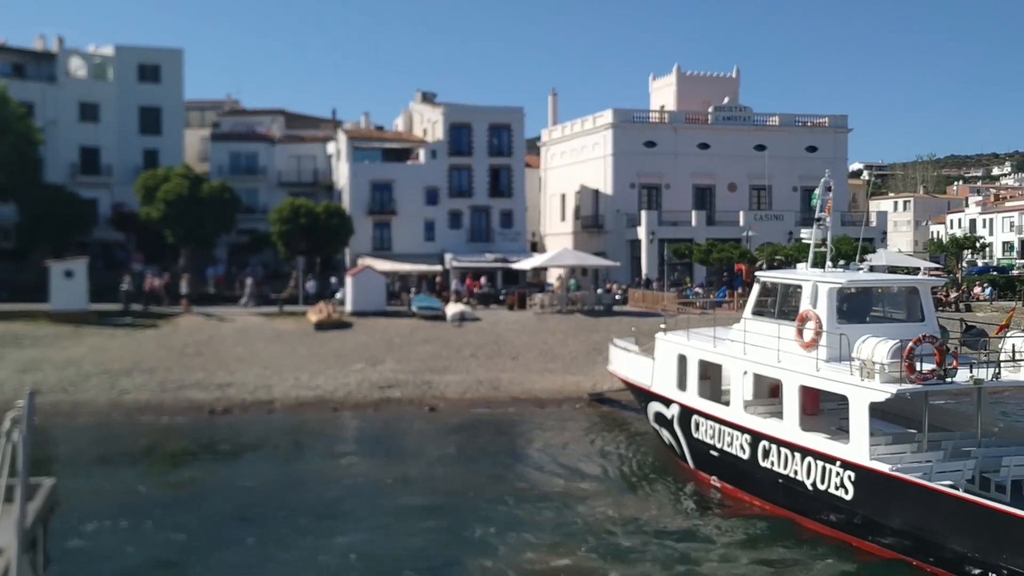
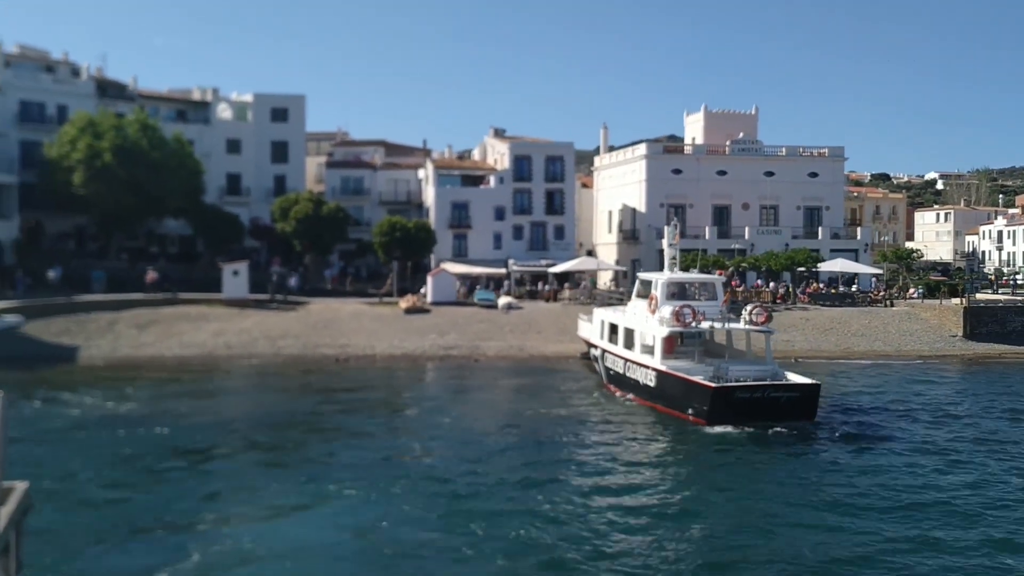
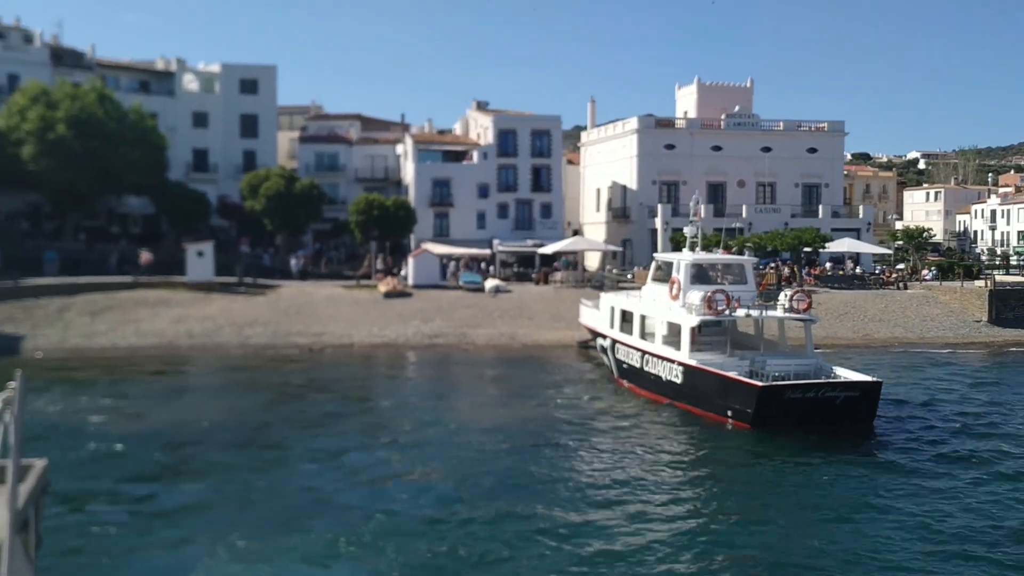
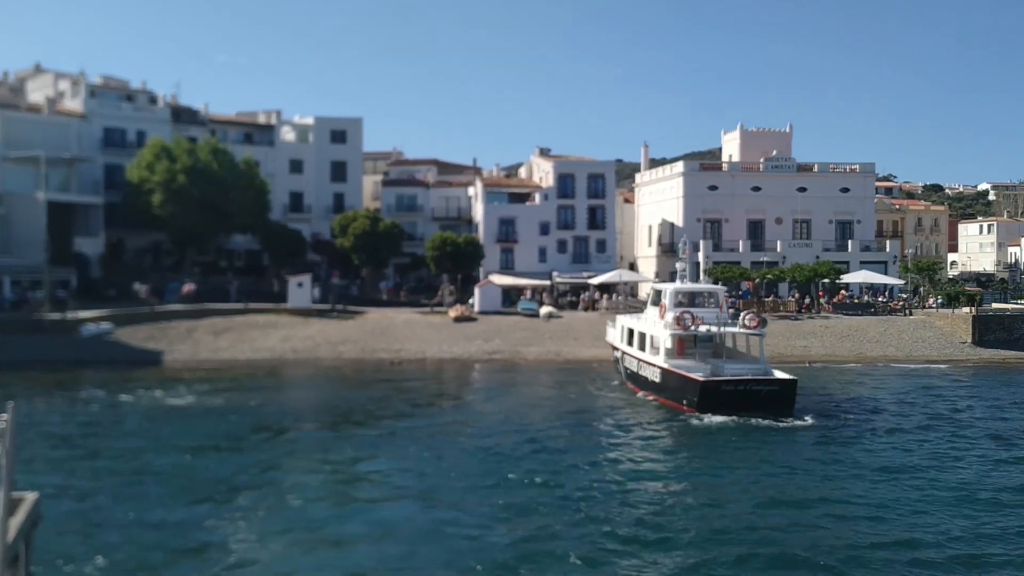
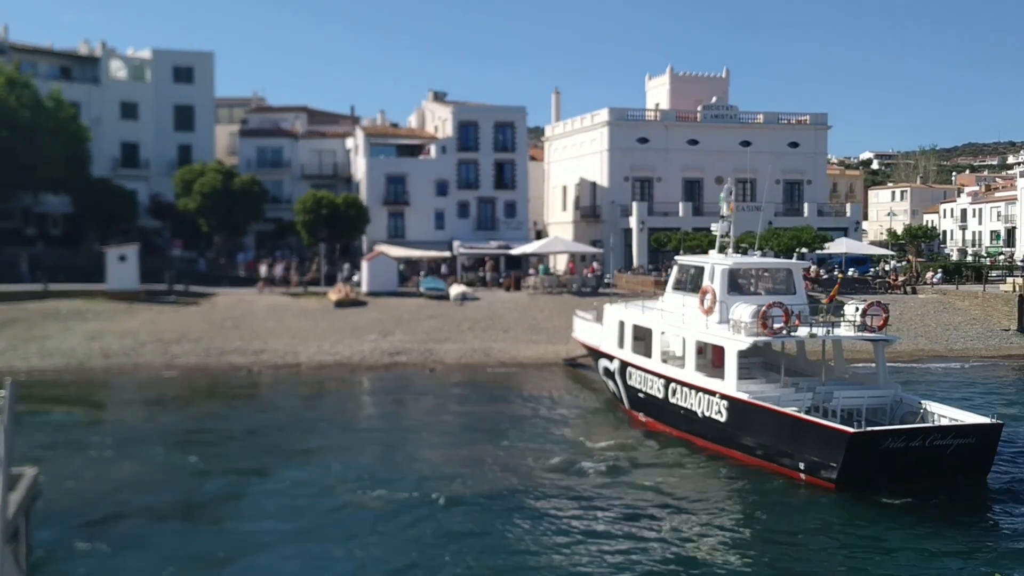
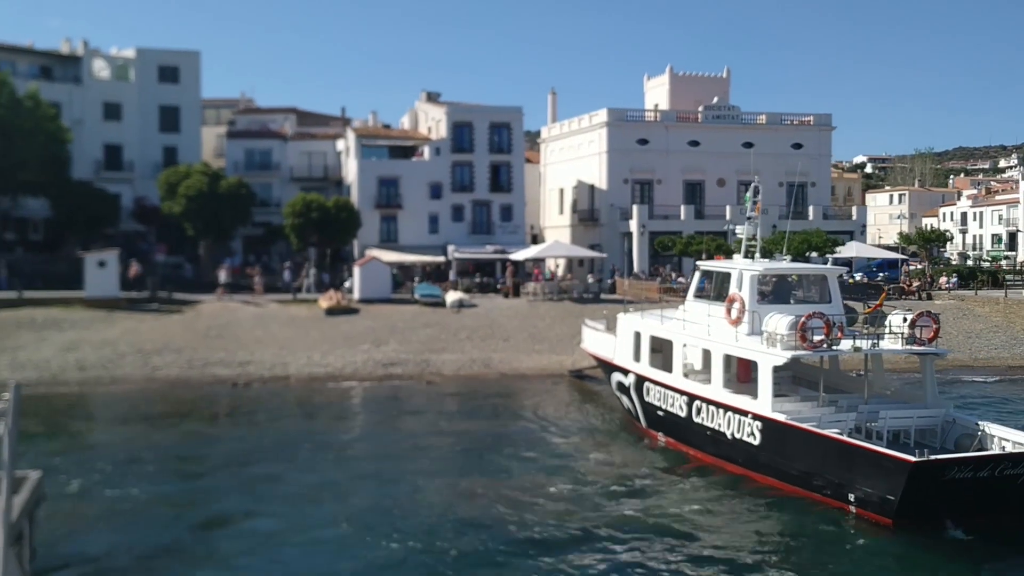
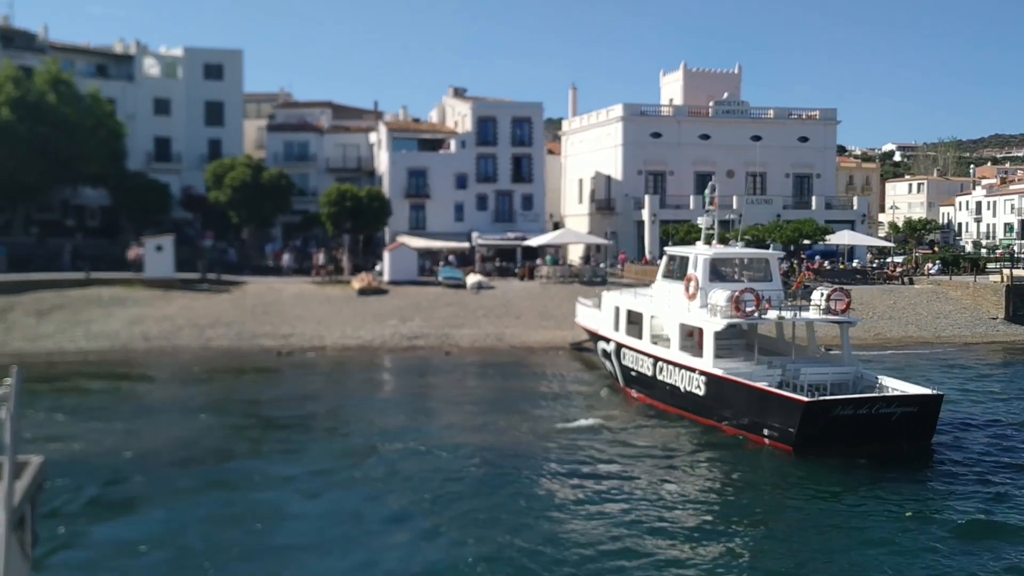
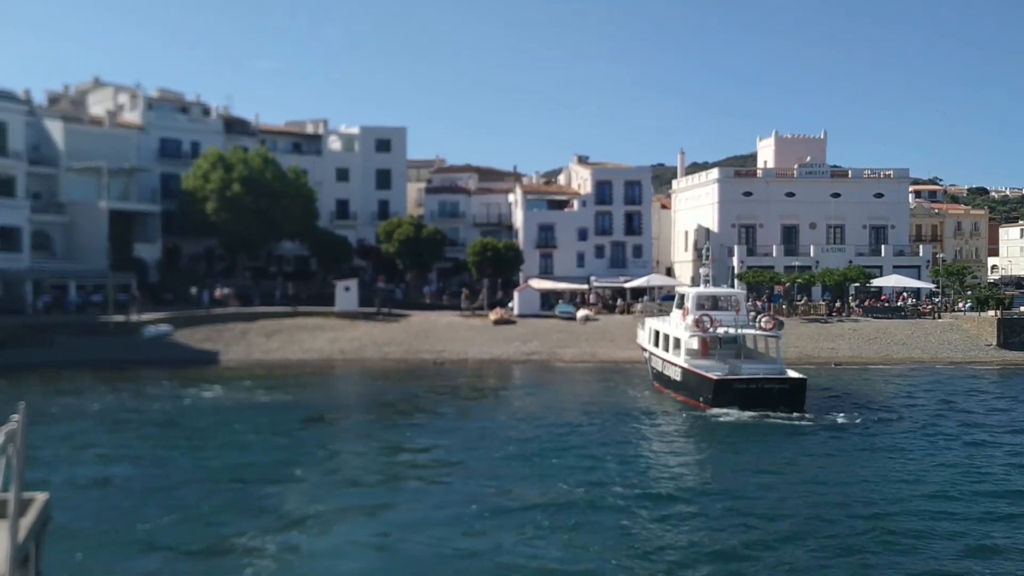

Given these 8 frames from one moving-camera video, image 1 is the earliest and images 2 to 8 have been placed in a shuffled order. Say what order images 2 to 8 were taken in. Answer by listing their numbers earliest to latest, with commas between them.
6, 5, 7, 3, 2, 4, 8
